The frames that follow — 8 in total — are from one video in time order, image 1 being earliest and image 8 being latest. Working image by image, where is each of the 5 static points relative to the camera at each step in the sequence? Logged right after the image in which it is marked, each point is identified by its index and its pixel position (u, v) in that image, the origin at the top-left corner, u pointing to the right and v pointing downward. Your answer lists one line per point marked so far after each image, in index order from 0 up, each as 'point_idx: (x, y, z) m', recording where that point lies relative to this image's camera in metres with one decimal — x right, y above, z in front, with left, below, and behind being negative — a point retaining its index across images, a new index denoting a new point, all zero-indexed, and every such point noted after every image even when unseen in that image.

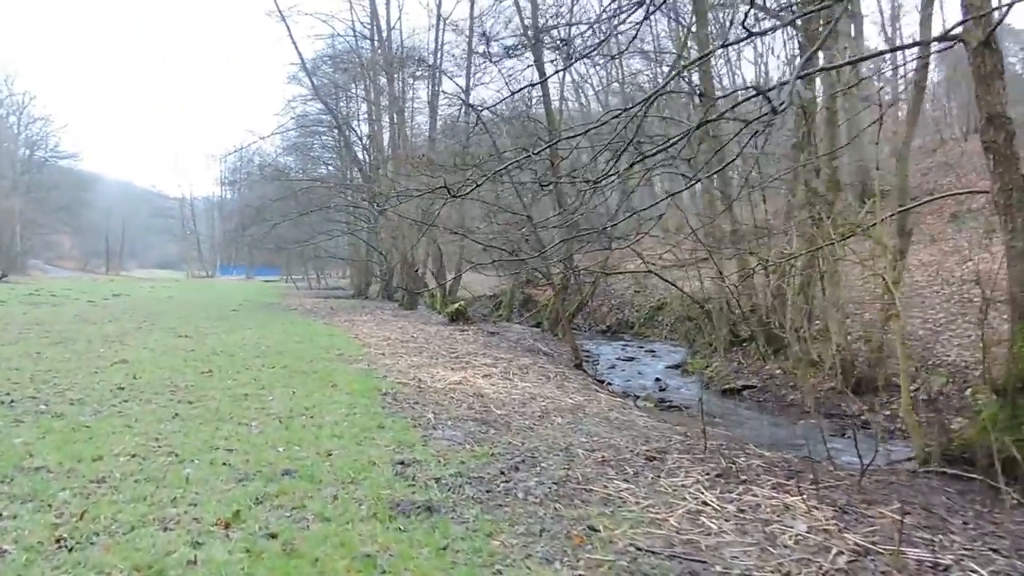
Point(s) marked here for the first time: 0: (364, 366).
0: (-1.9, -1.0, +9.0) m
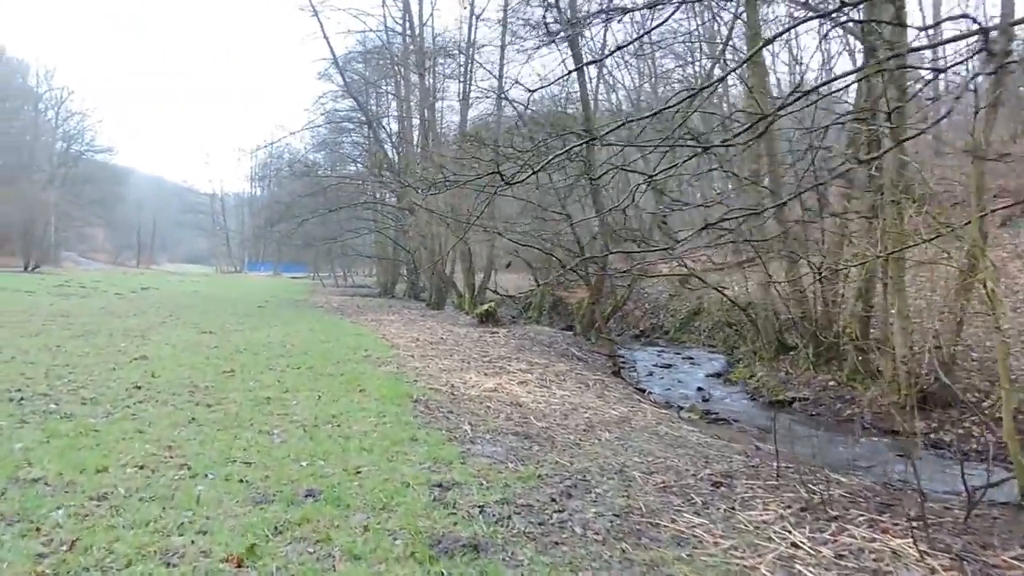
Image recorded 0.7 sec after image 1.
0: (-1.4, -1.0, +8.6) m
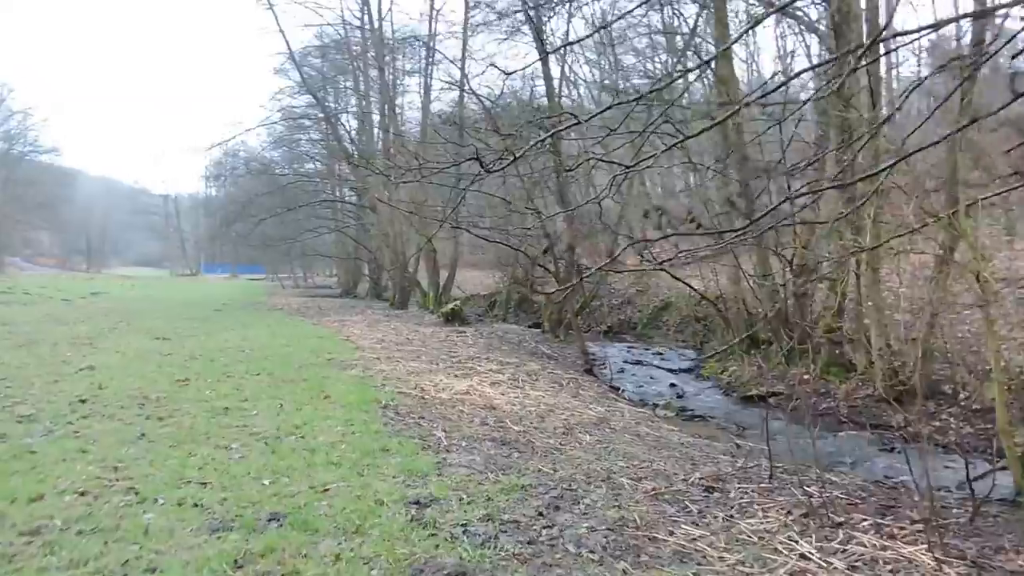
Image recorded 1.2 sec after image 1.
0: (-1.8, -1.0, +8.2) m
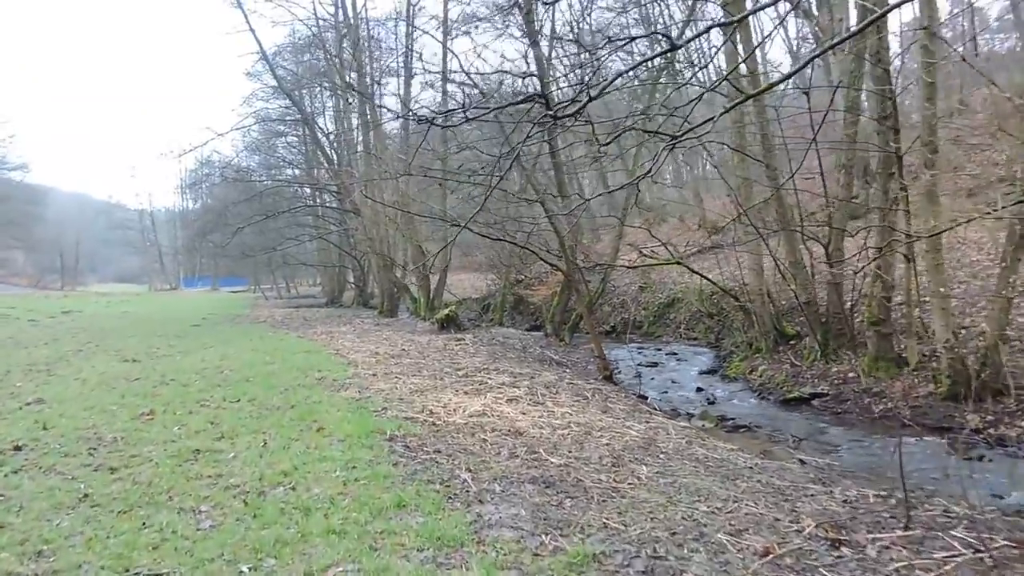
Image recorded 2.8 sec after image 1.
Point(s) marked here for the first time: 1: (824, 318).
0: (-1.6, -1.1, +7.1) m
1: (+4.3, -0.4, +9.8) m
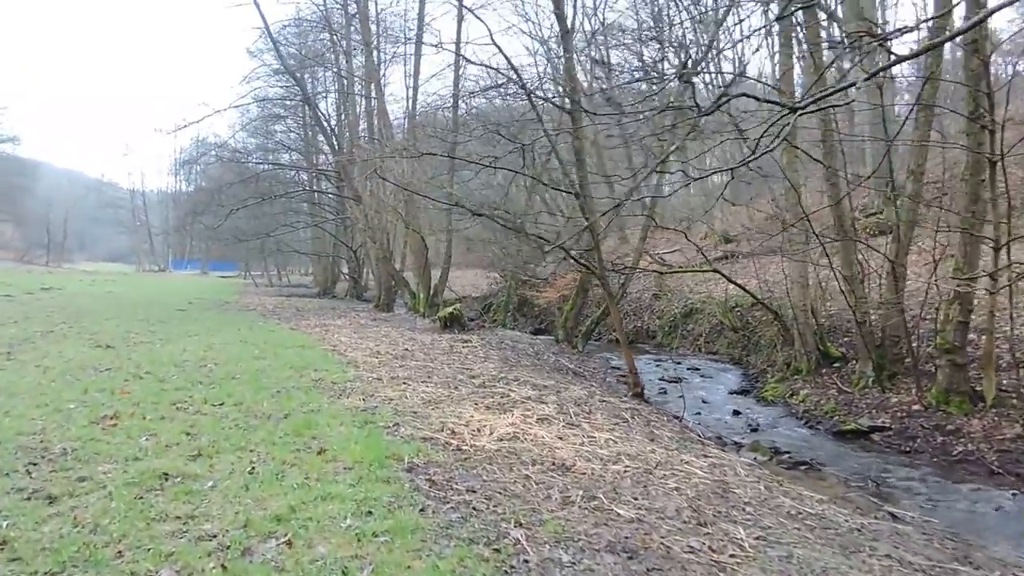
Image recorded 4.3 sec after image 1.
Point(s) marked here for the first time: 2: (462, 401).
0: (-1.3, -1.0, +6.1) m
1: (+4.6, -0.7, +8.8) m
2: (-0.5, -1.1, +6.6) m
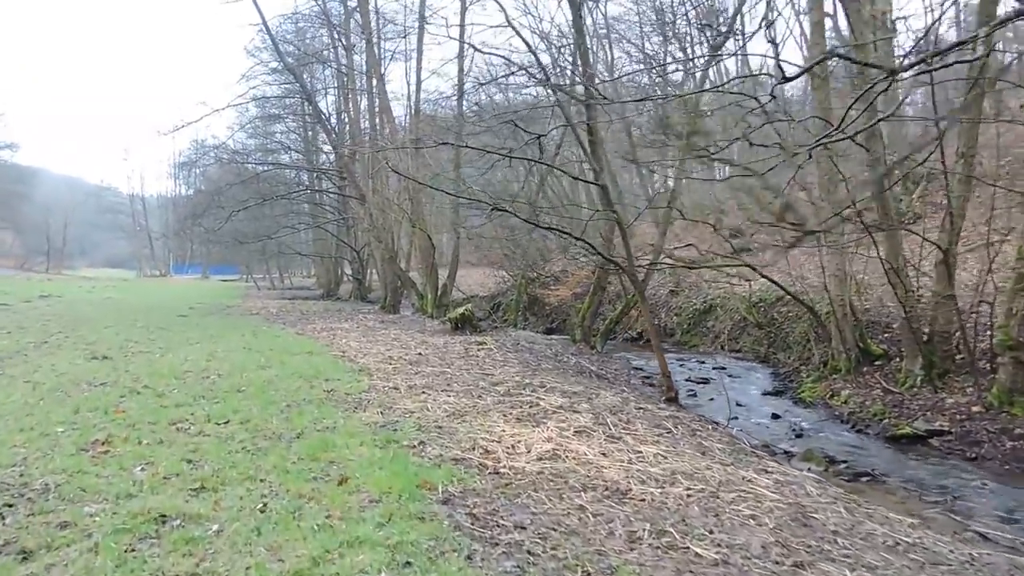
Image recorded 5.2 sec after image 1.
0: (-1.0, -1.0, +5.5) m
1: (+4.9, -0.6, +8.2) m
2: (-0.2, -1.1, +6.0) m
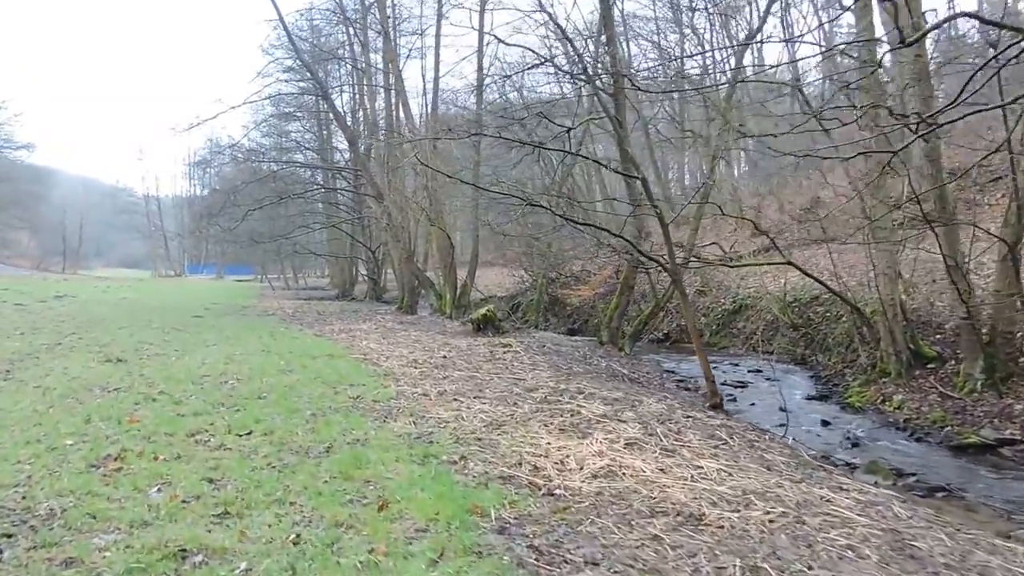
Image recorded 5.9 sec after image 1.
0: (-0.7, -1.0, +5.1) m
1: (+5.2, -0.6, +7.7) m
2: (+0.1, -1.1, +5.6) m
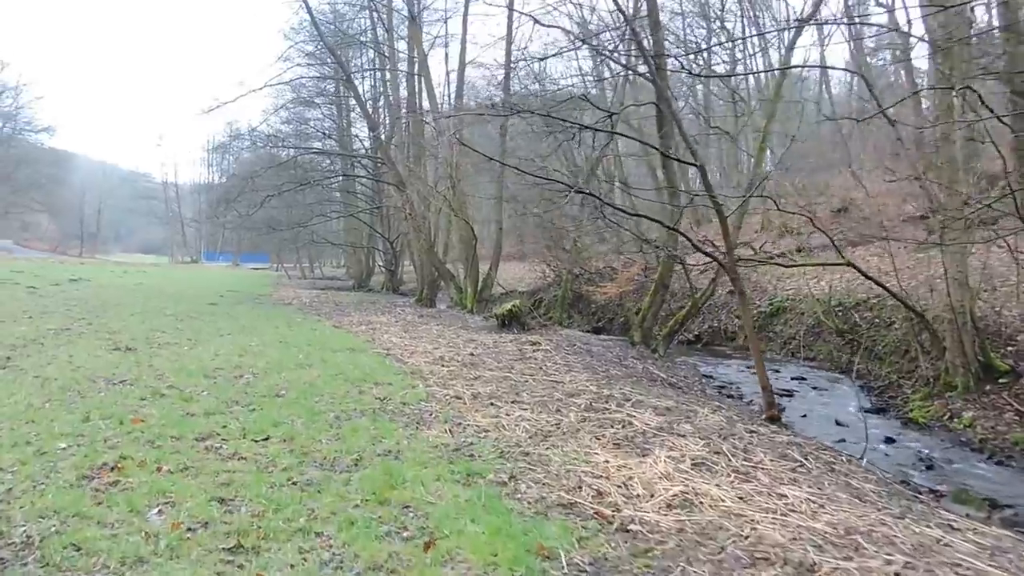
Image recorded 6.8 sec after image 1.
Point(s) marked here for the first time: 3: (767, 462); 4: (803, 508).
0: (-0.4, -1.0, +4.5) m
1: (+5.6, -0.7, +7.0) m
2: (+0.5, -1.0, +5.0) m
3: (+1.7, -1.2, +4.7) m
4: (+1.6, -1.2, +3.8) m
